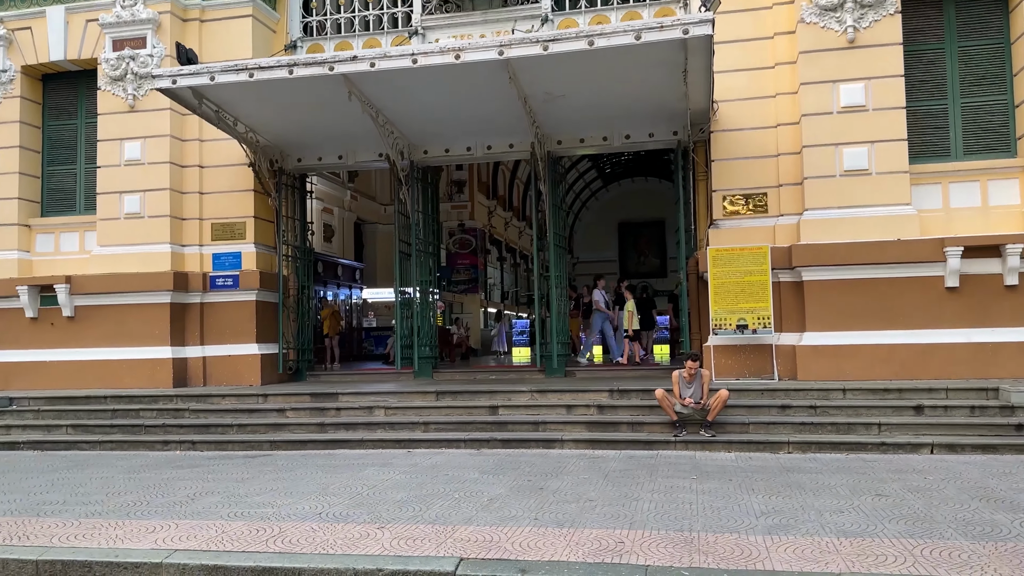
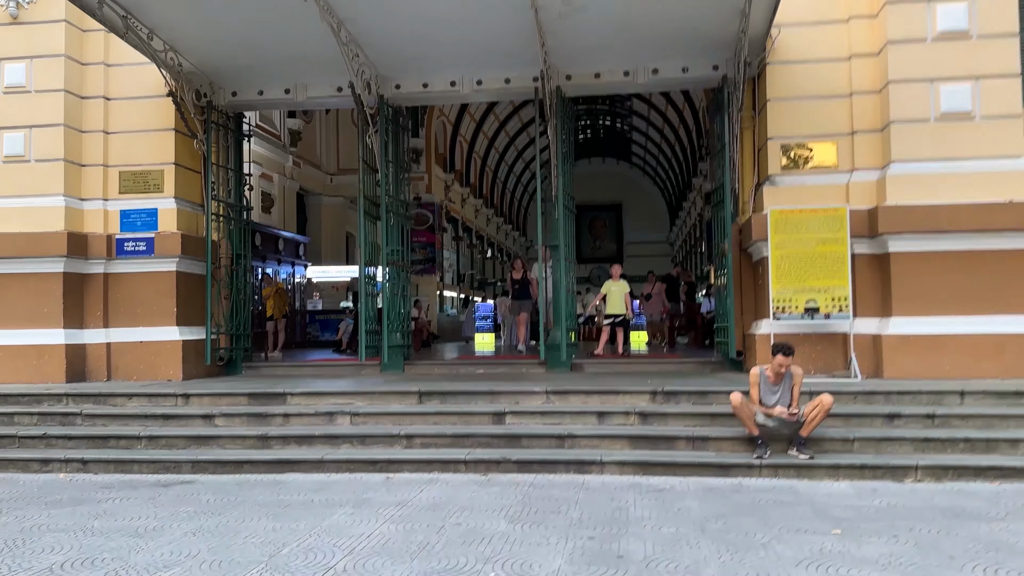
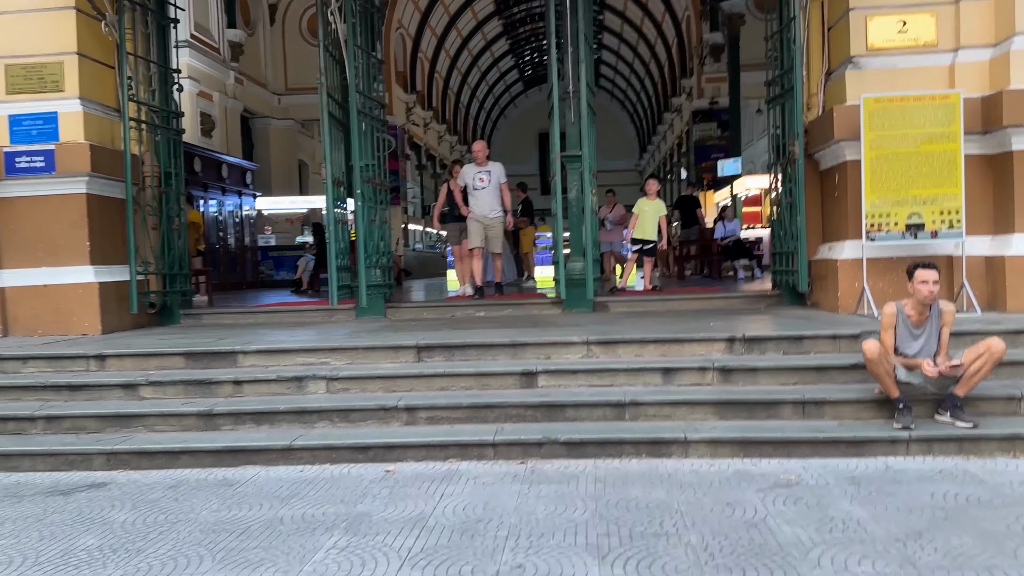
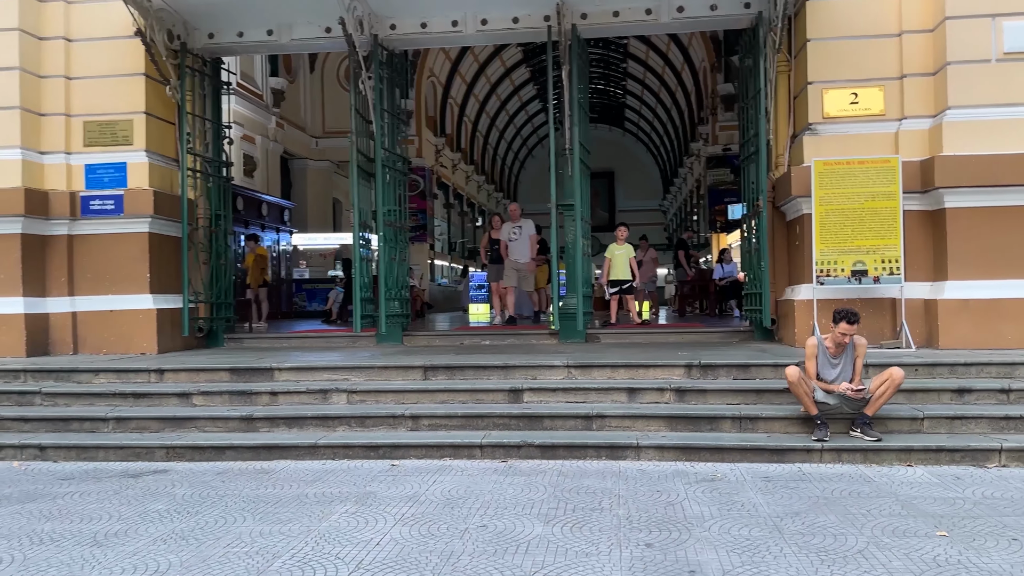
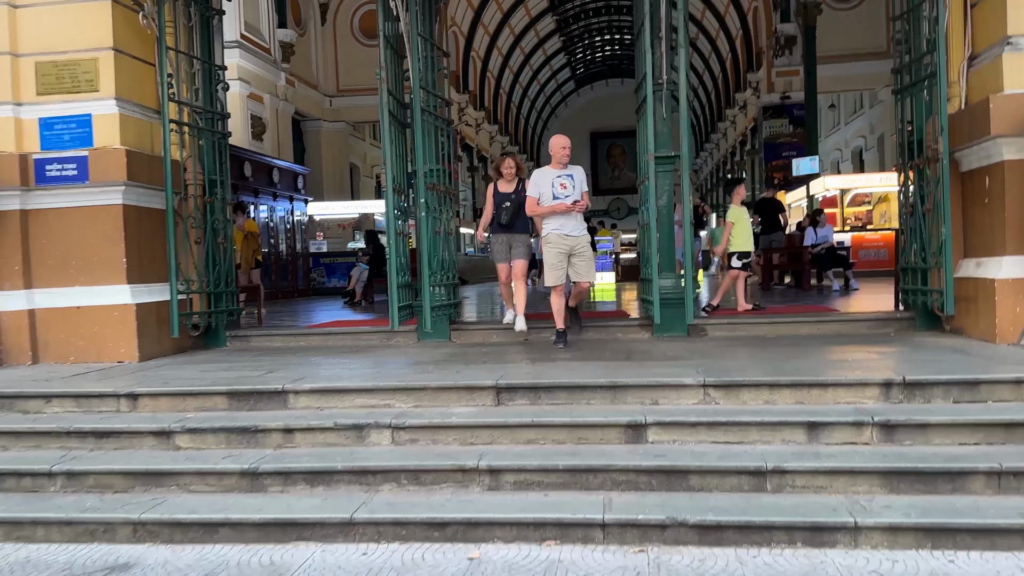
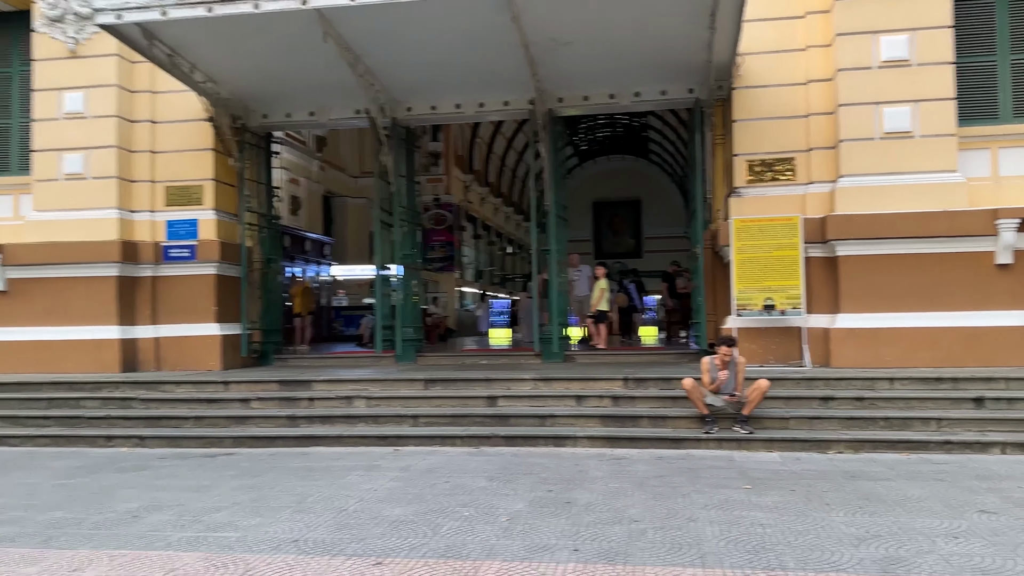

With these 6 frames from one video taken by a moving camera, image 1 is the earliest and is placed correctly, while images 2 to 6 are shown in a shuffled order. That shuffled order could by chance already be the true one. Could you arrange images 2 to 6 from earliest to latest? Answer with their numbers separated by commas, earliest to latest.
6, 2, 4, 3, 5
